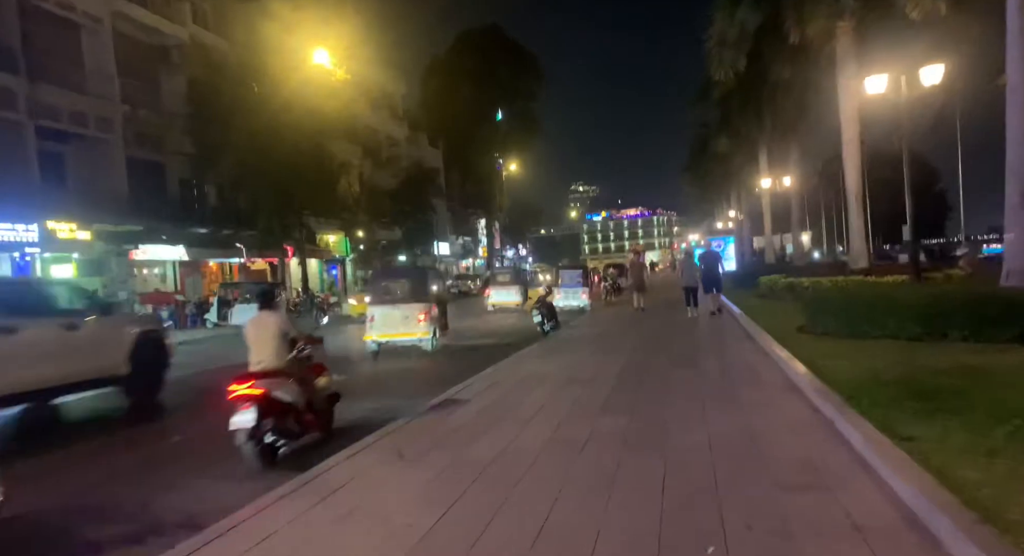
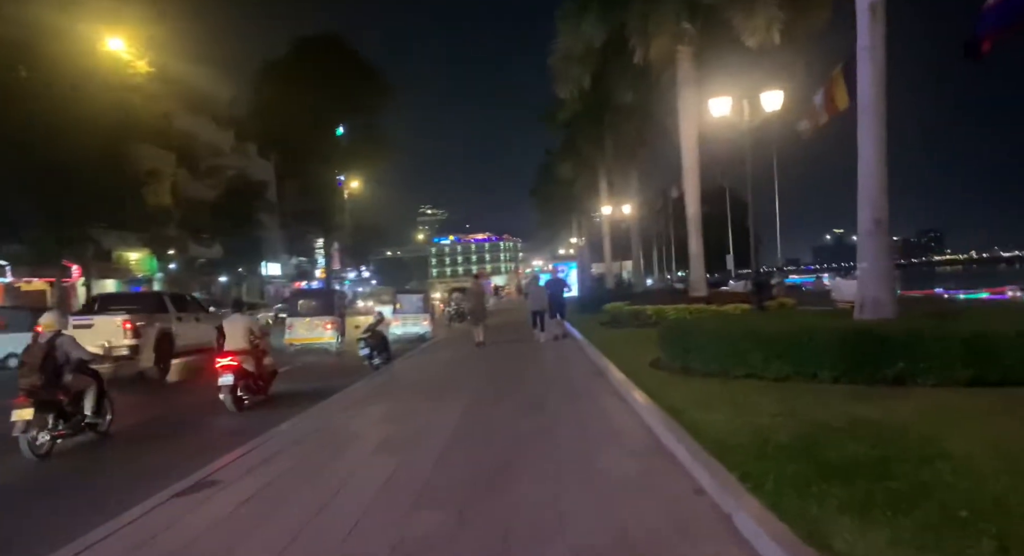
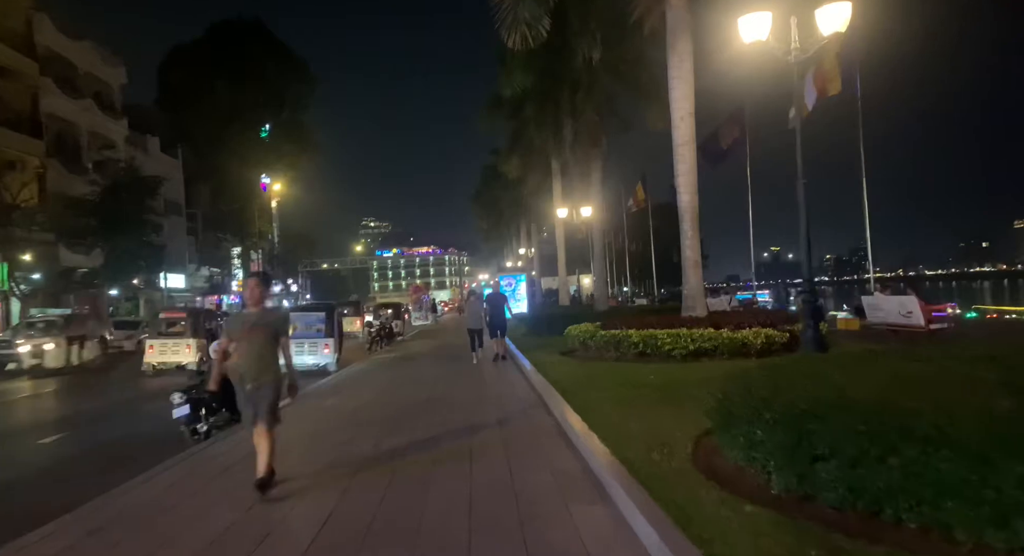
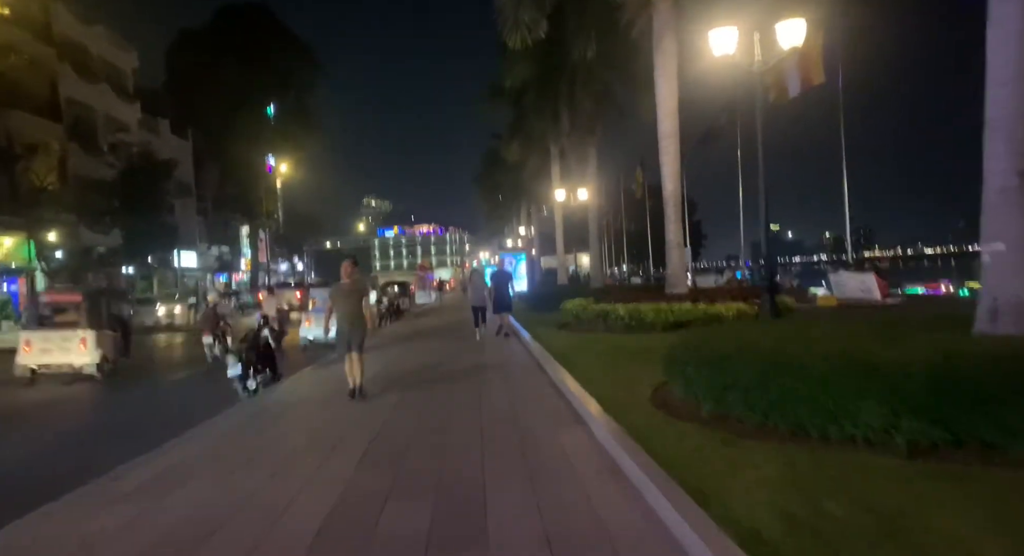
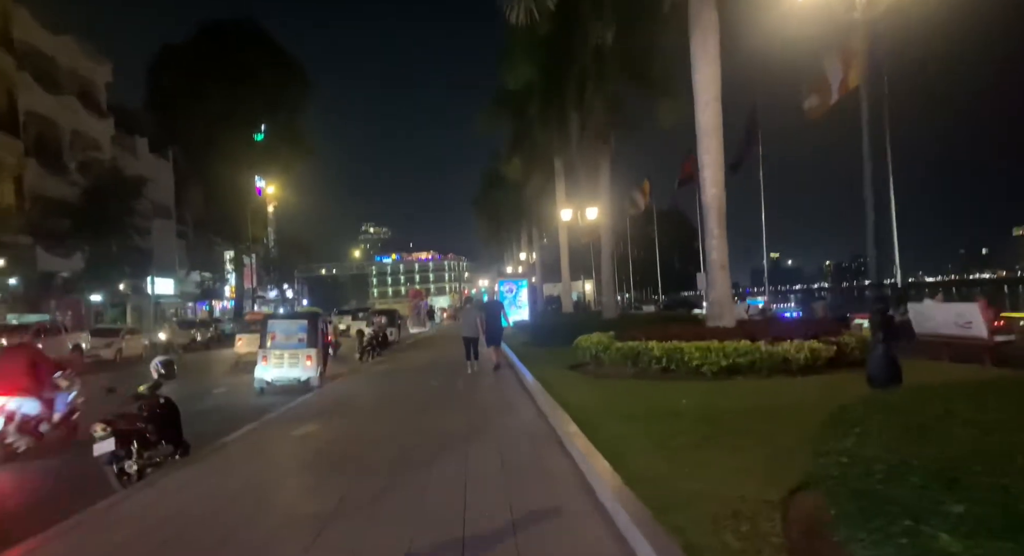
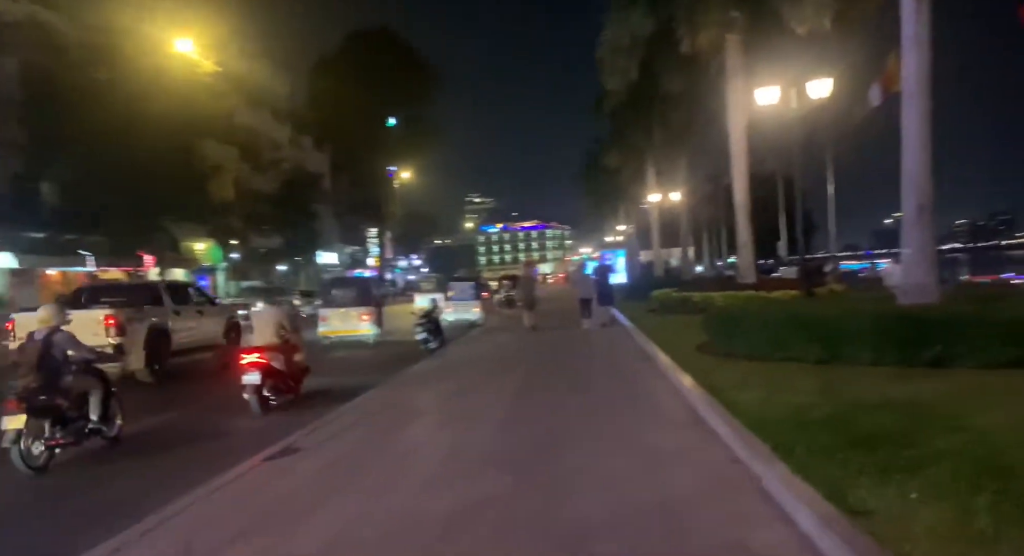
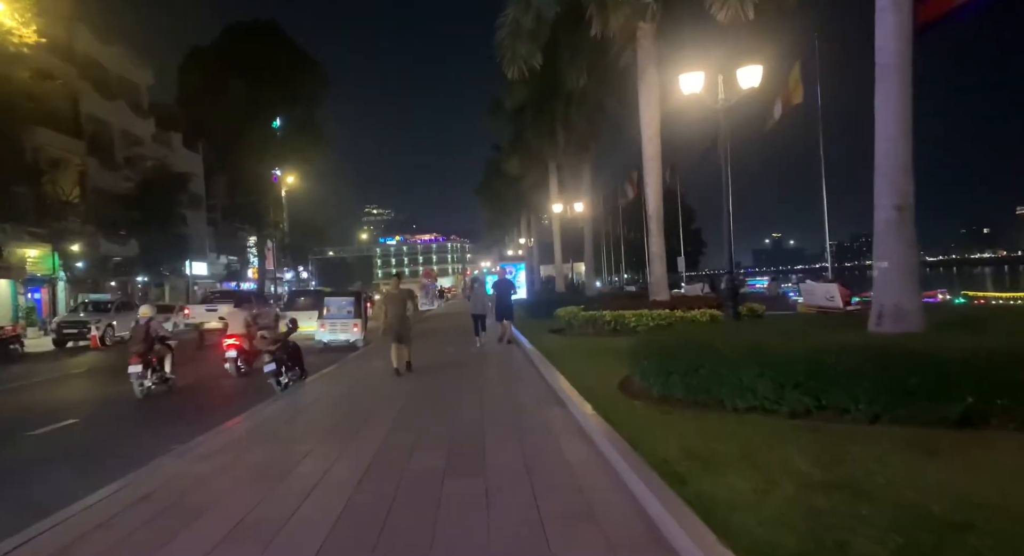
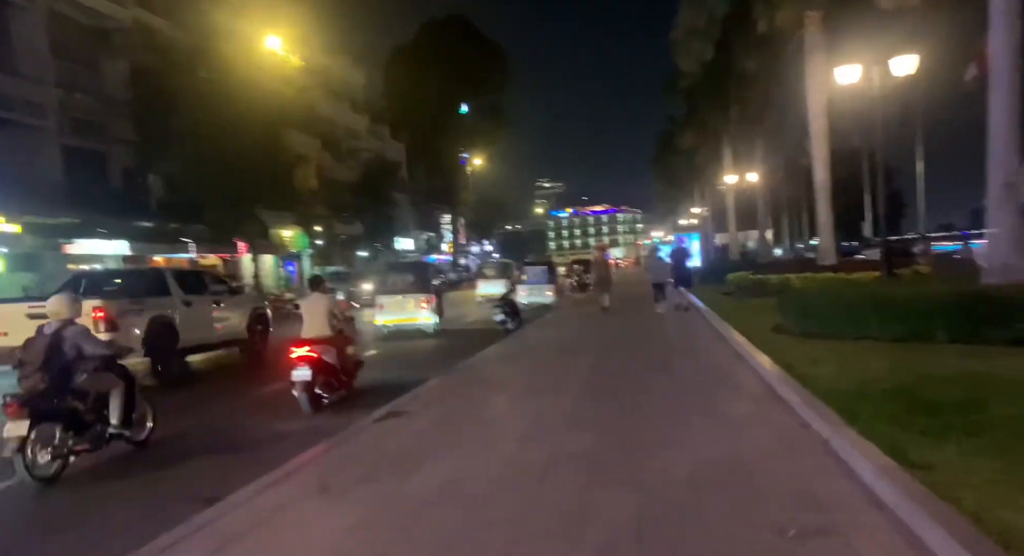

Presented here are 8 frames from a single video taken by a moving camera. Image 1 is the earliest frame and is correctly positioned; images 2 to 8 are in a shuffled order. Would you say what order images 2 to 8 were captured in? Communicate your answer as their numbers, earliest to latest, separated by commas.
8, 6, 2, 7, 4, 3, 5
